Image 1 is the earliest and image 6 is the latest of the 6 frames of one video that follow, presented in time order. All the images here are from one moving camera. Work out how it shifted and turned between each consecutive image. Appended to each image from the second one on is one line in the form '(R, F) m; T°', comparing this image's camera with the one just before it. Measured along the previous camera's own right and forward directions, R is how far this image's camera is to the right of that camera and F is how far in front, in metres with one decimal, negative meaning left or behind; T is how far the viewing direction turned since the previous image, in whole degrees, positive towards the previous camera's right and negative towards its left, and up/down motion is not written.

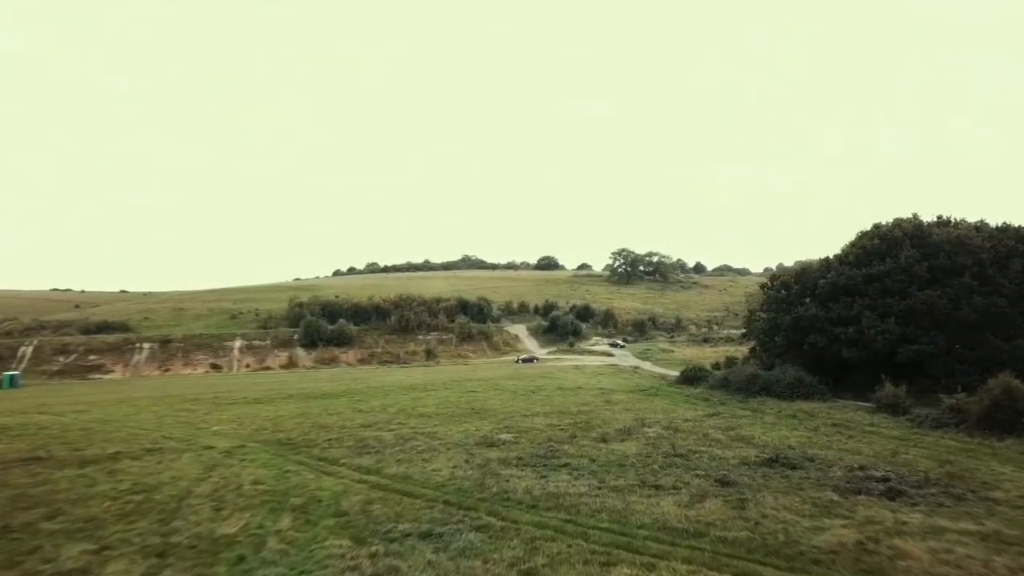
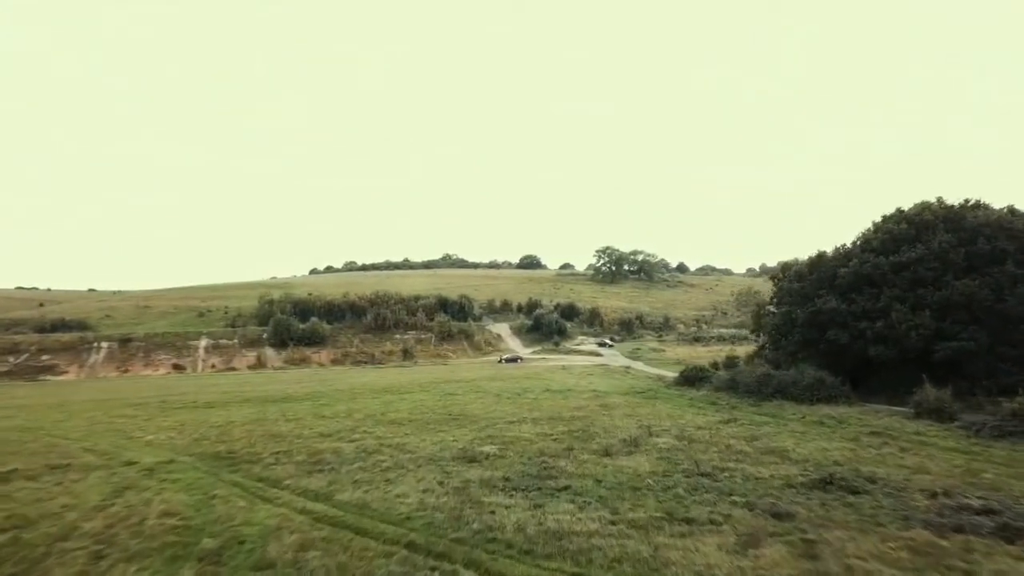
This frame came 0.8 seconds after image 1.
(-0.1, +3.6) m; +1°
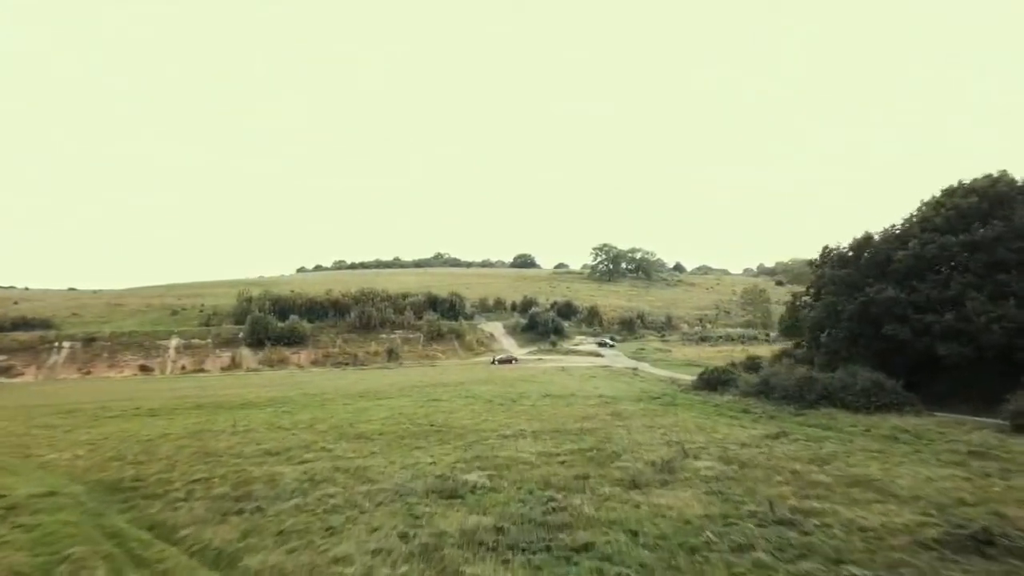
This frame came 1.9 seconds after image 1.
(0.0, +4.5) m; 0°
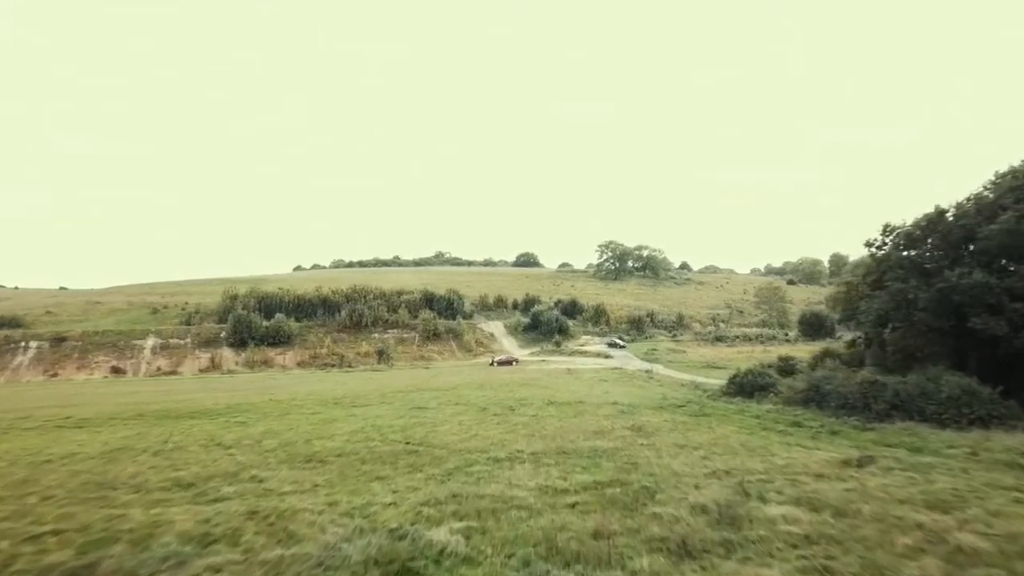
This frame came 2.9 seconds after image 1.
(+0.2, +4.5) m; 0°
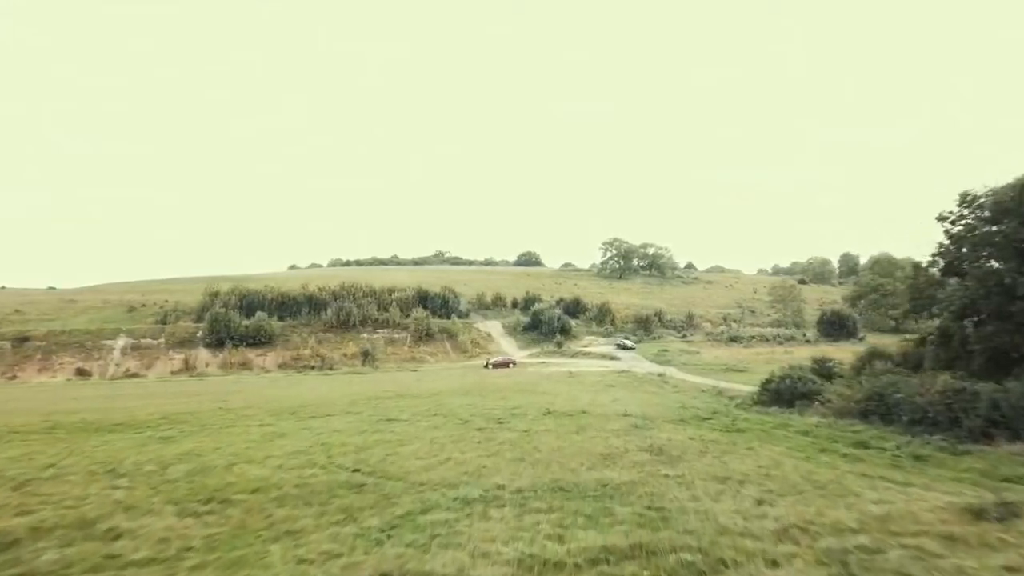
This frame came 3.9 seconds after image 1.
(+0.4, +4.3) m; 0°
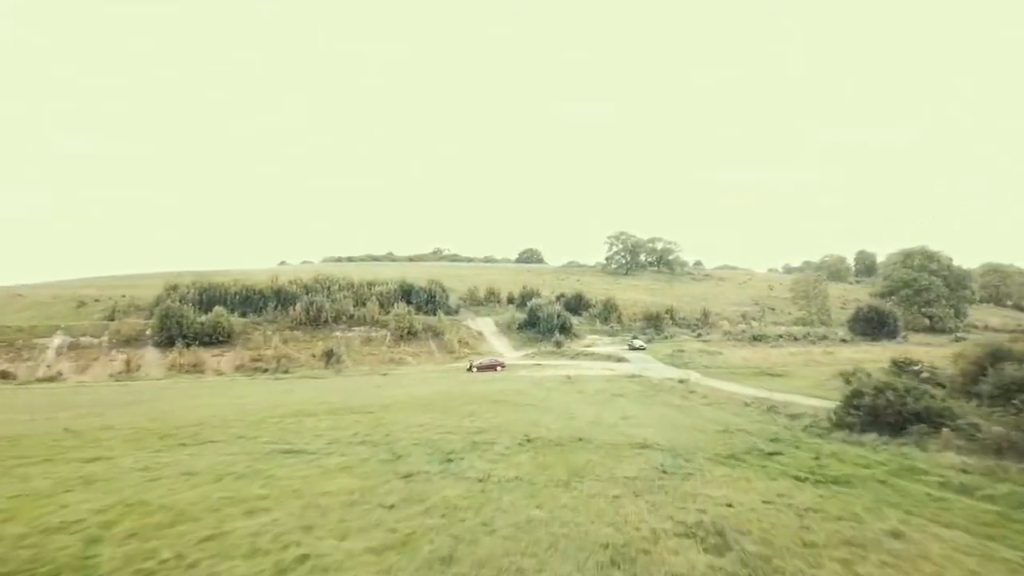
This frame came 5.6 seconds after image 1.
(+0.8, +7.0) m; 0°
